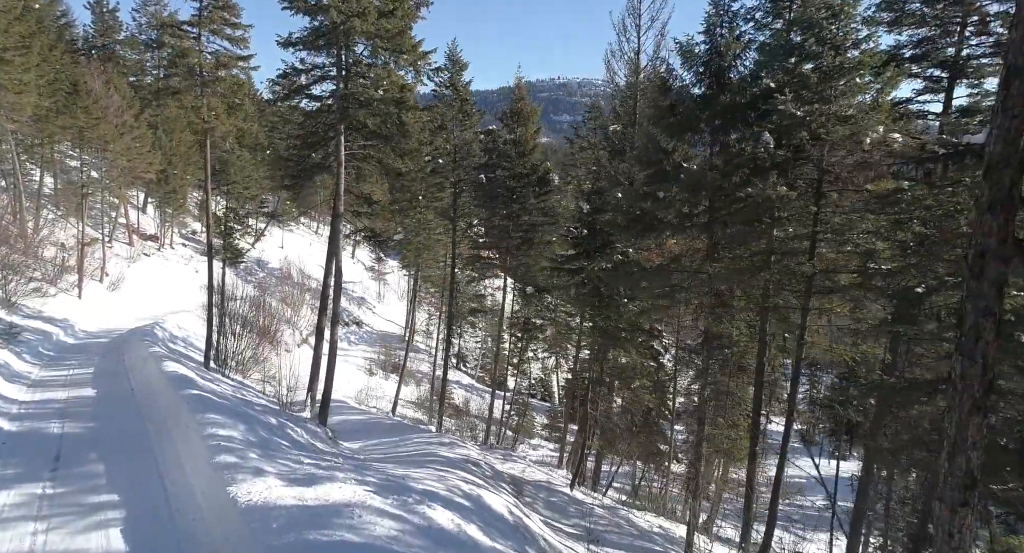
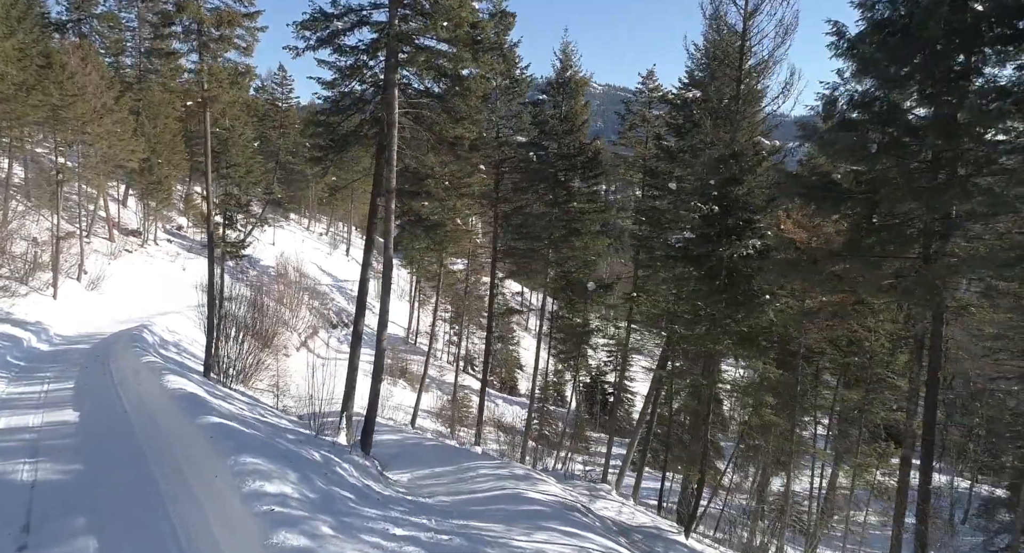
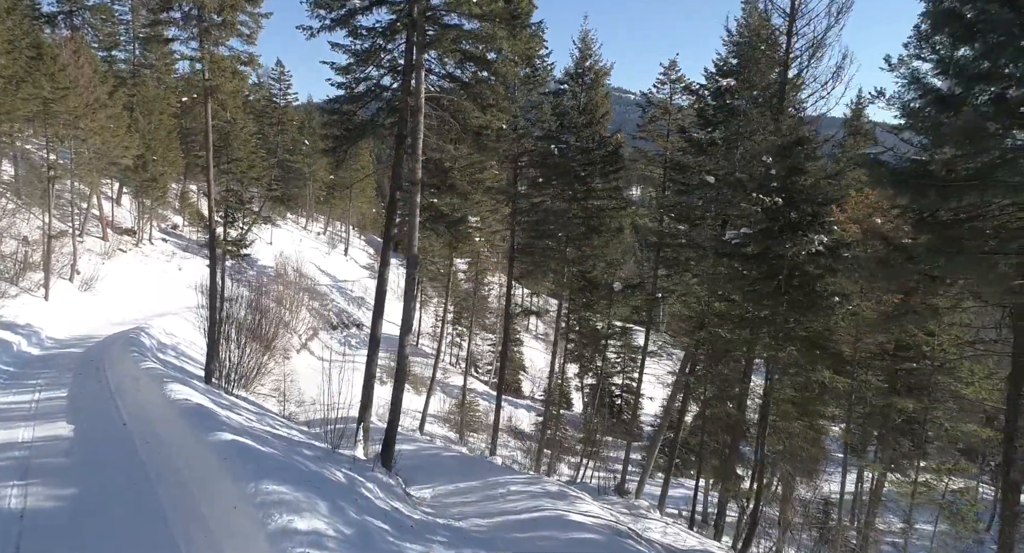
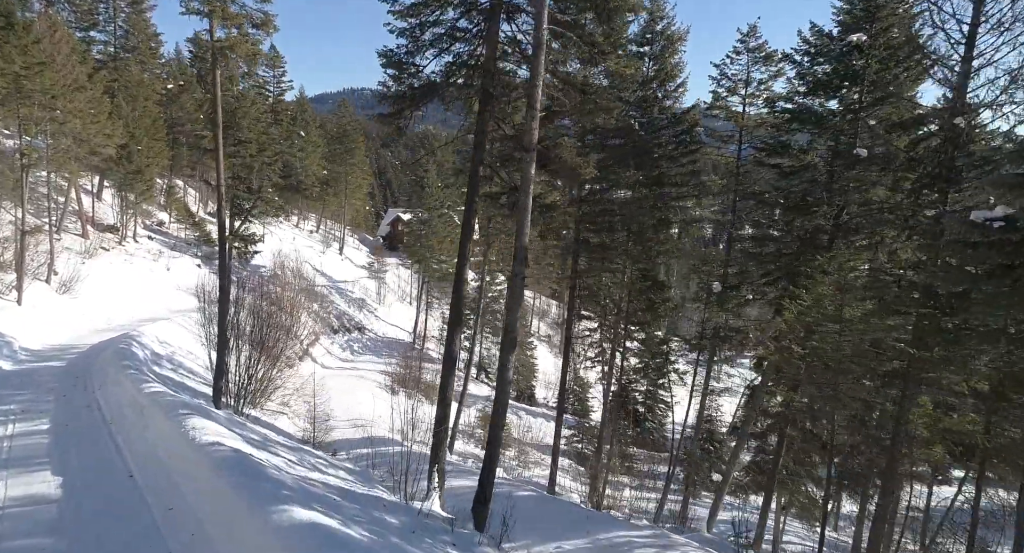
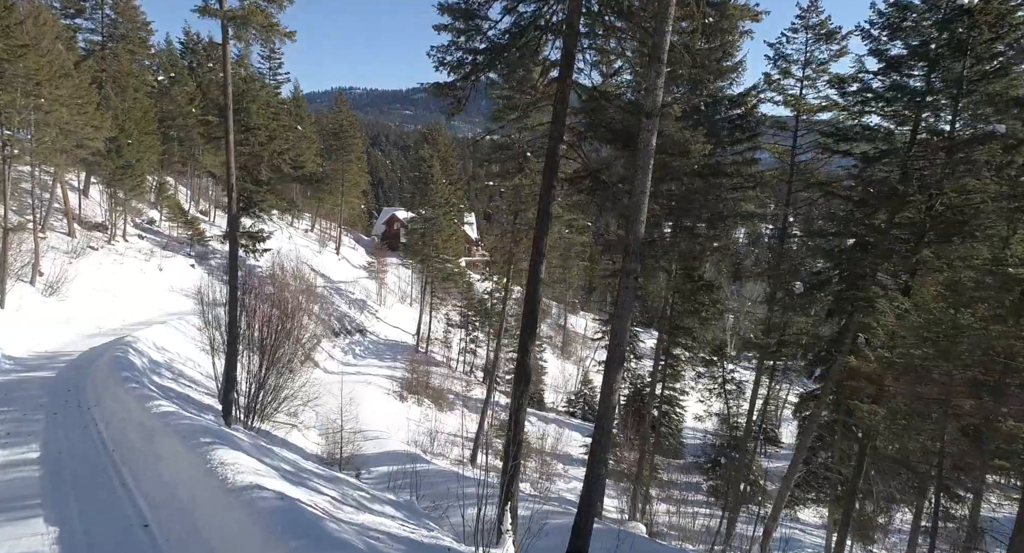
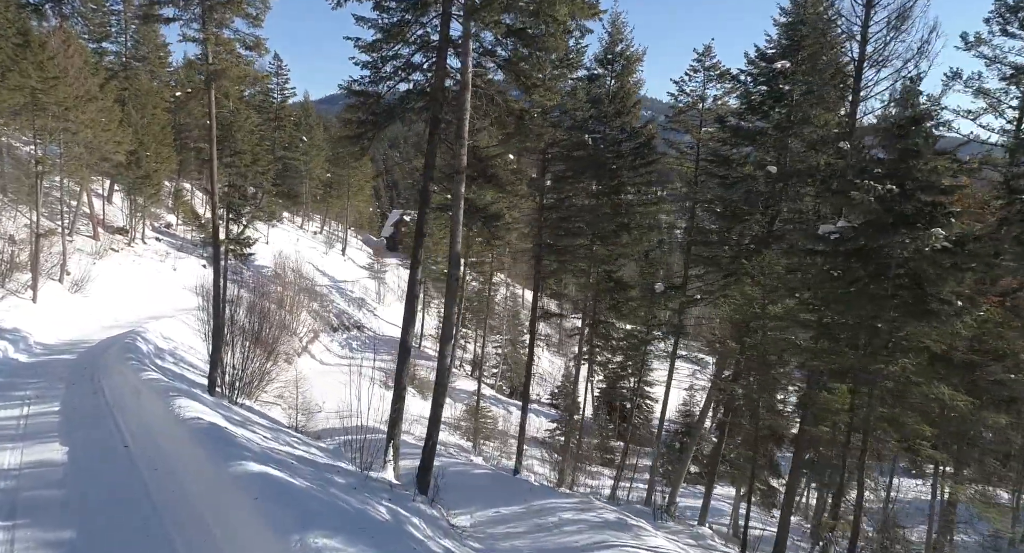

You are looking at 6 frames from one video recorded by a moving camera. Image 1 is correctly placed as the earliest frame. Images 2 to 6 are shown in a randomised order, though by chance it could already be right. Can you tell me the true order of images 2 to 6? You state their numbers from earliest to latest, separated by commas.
2, 3, 6, 4, 5
